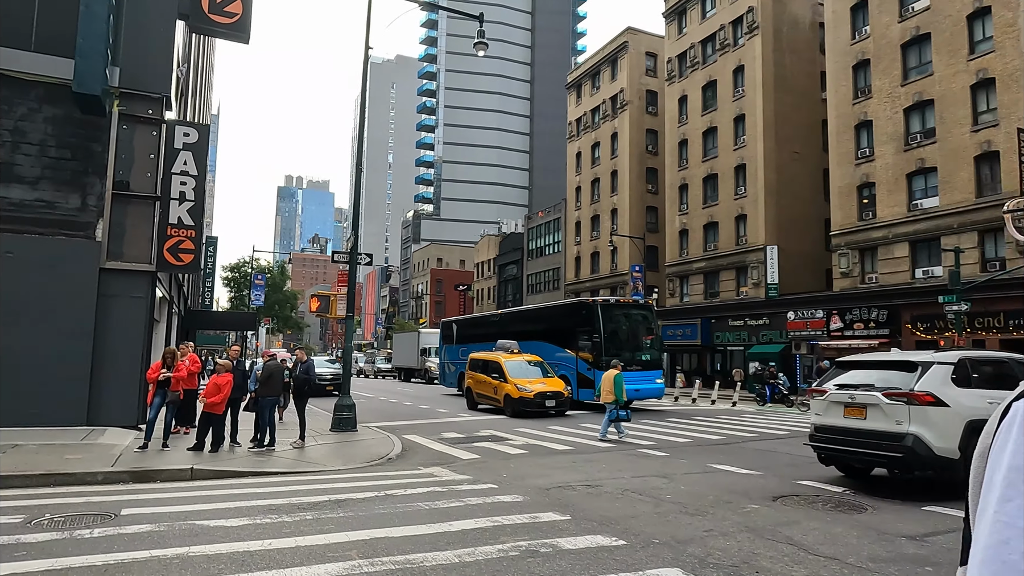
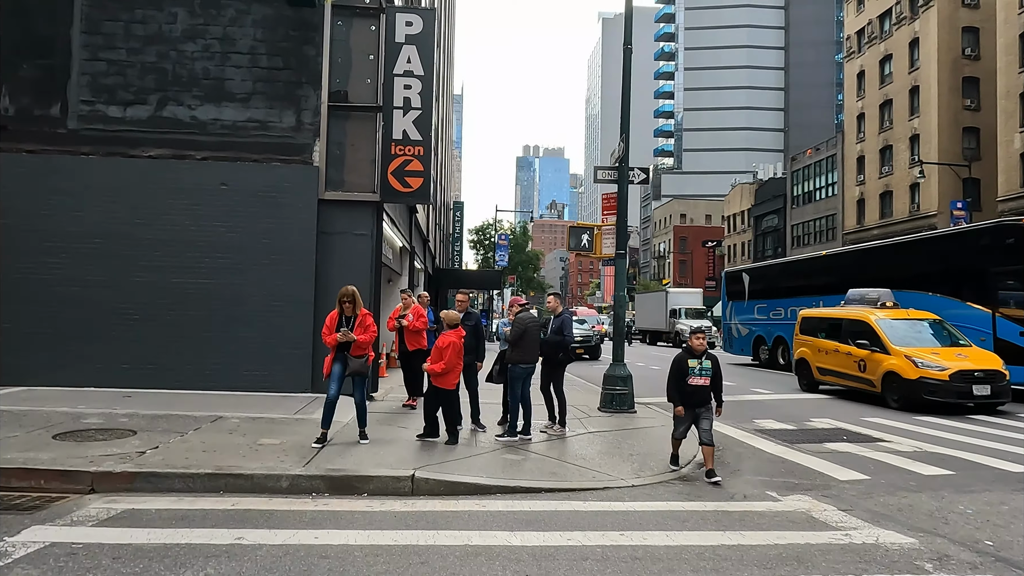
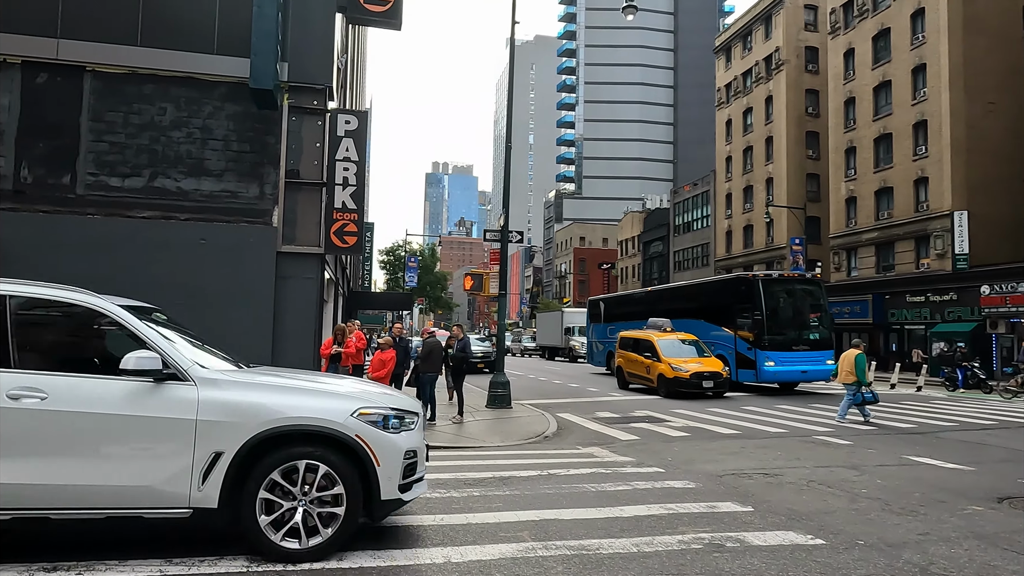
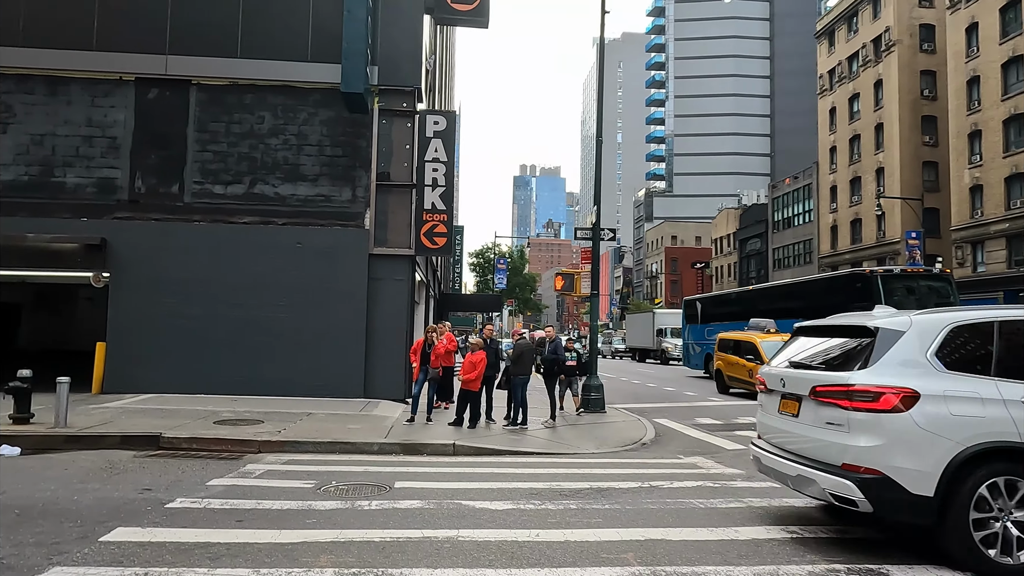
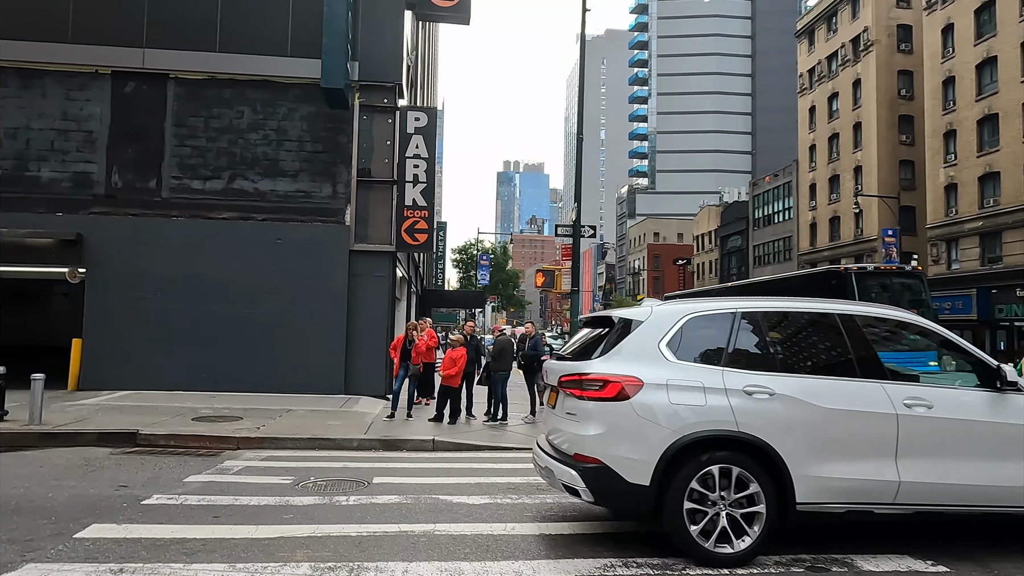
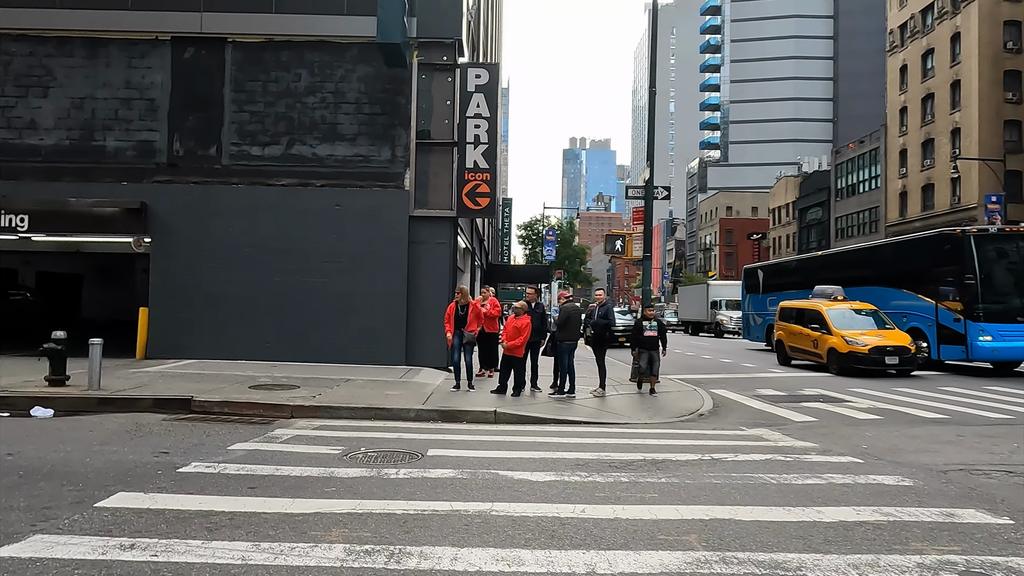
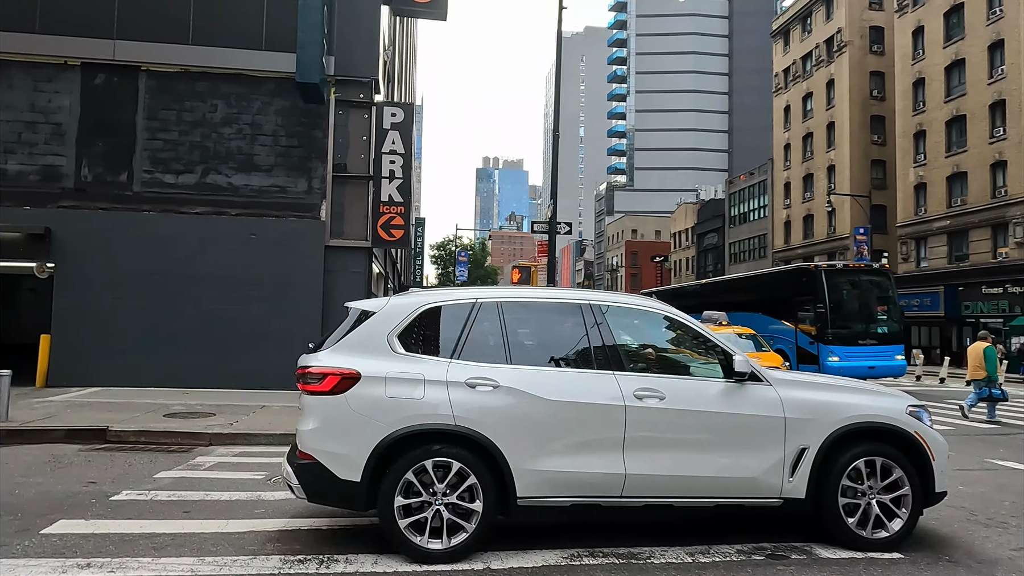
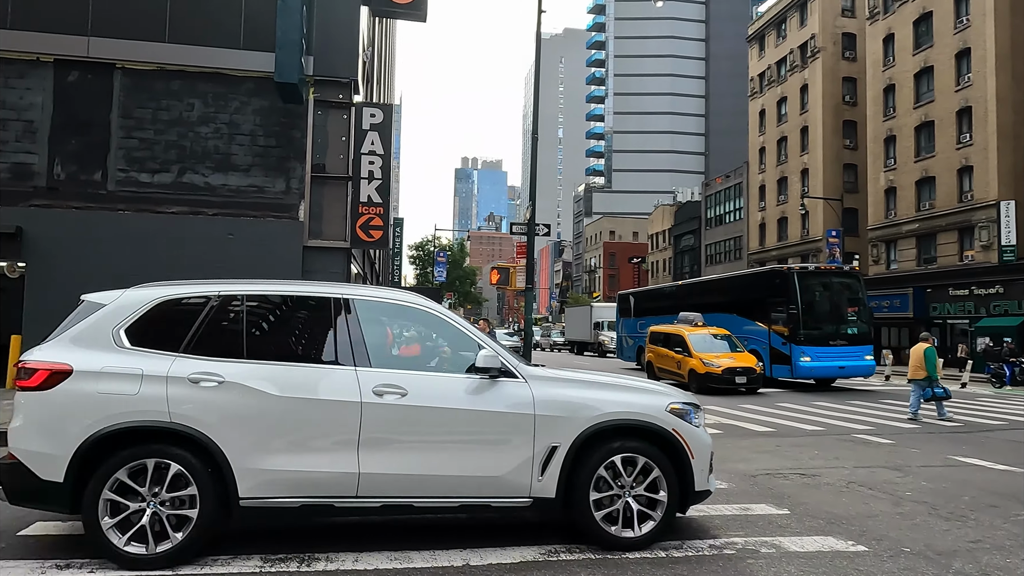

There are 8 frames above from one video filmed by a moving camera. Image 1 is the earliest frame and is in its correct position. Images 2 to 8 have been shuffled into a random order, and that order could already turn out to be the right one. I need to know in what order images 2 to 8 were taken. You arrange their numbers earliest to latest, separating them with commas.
3, 8, 7, 5, 4, 6, 2
